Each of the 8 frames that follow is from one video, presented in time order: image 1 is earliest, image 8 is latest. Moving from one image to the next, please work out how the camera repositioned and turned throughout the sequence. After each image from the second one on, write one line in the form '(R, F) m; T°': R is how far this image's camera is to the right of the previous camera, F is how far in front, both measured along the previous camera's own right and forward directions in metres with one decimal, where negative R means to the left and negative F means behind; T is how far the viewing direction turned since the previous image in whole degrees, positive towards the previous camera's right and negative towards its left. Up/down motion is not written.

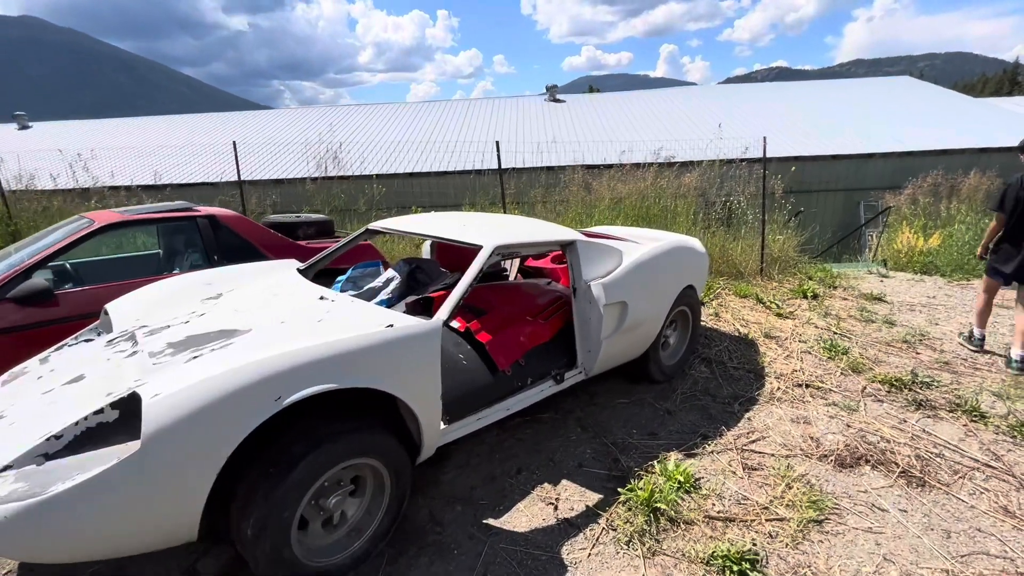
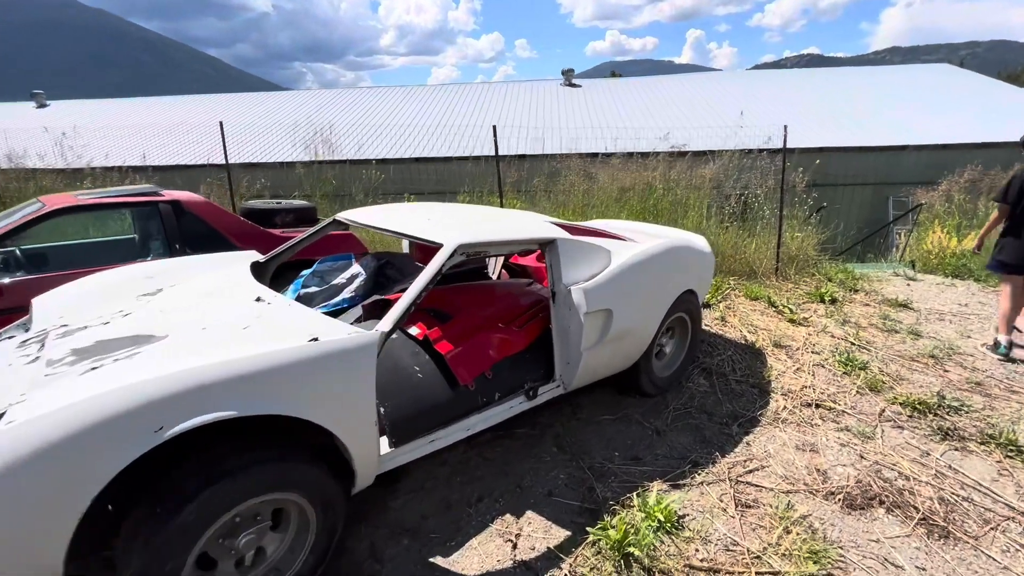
(+0.3, +0.3) m; -2°
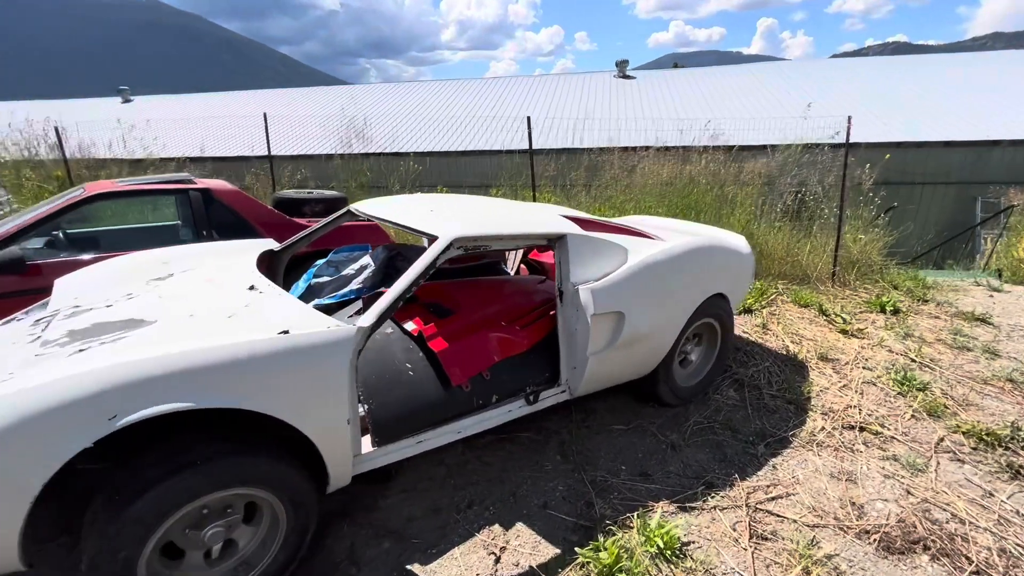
(+0.3, +0.2) m; -6°
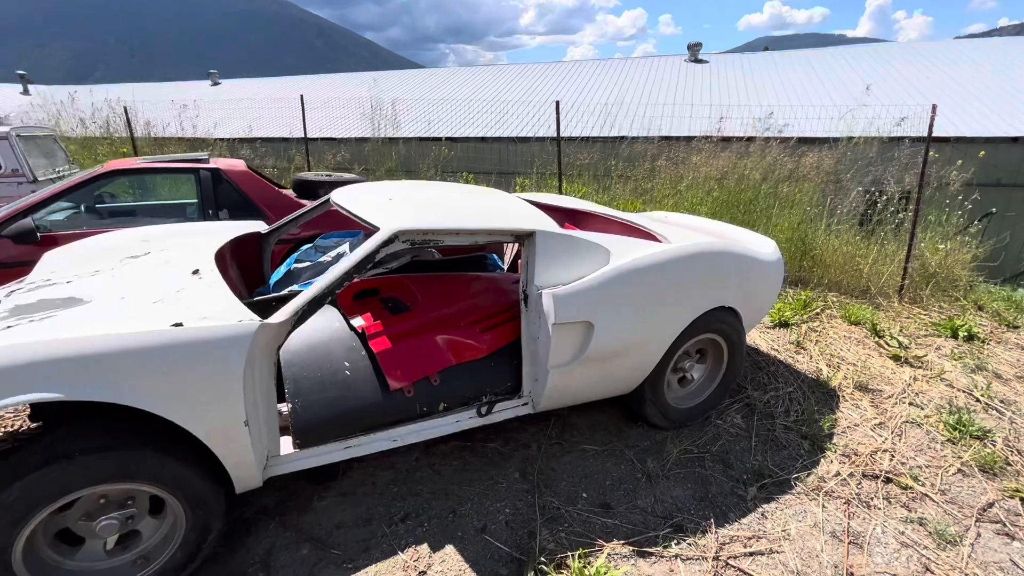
(+0.5, +0.3) m; -8°
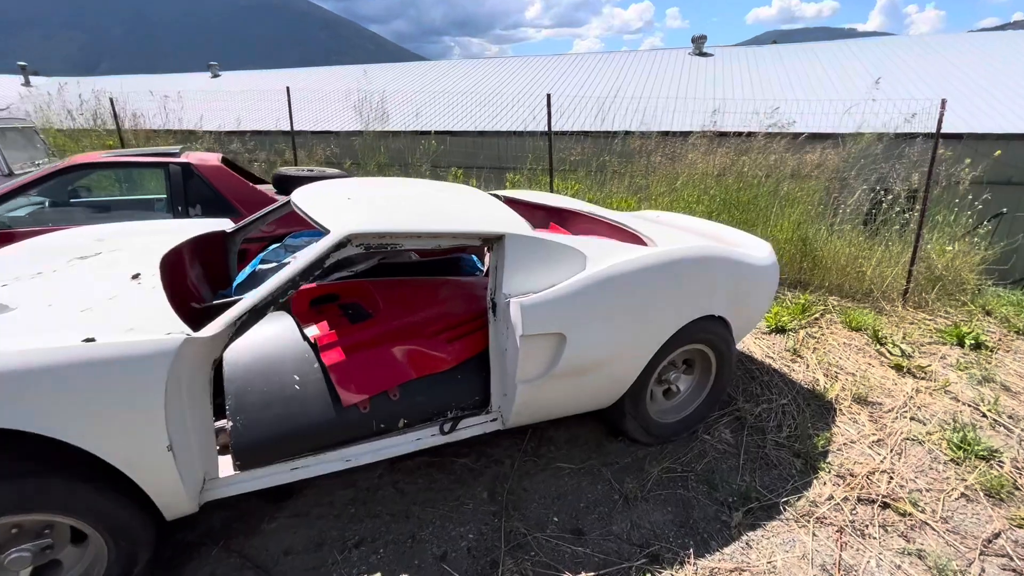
(+0.2, +0.2) m; -1°
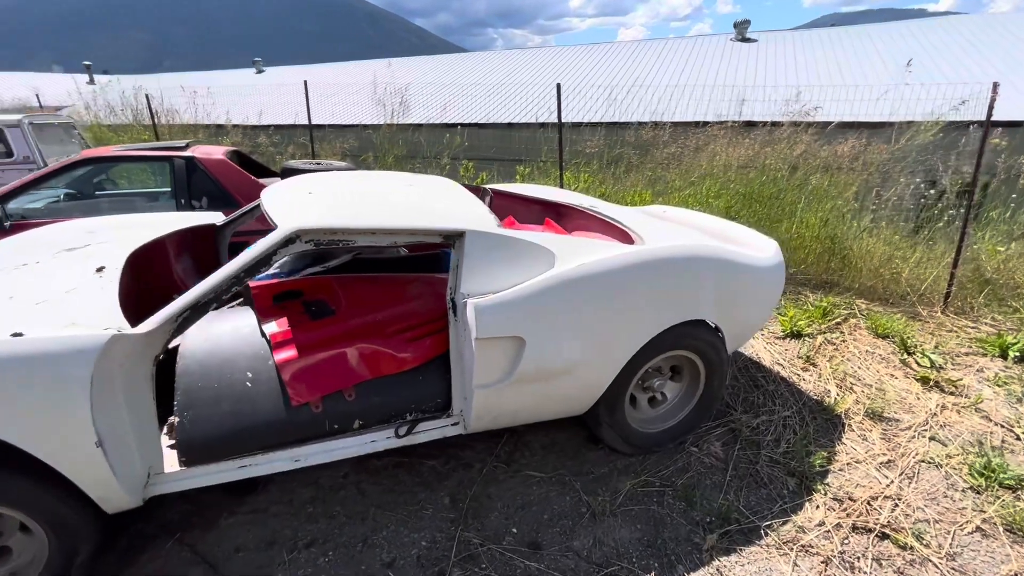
(+0.3, +0.1) m; -5°
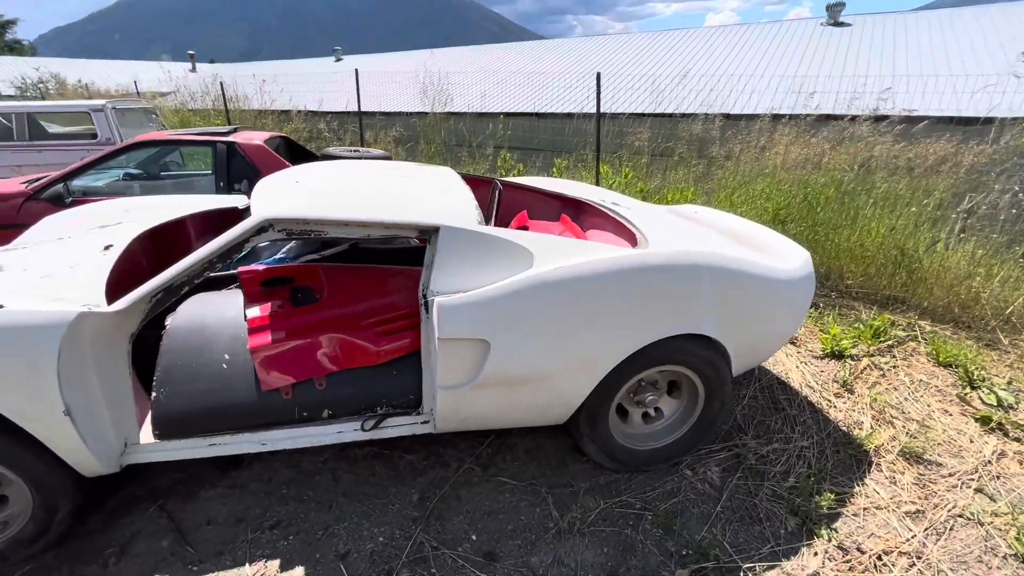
(+0.4, +0.1) m; -8°
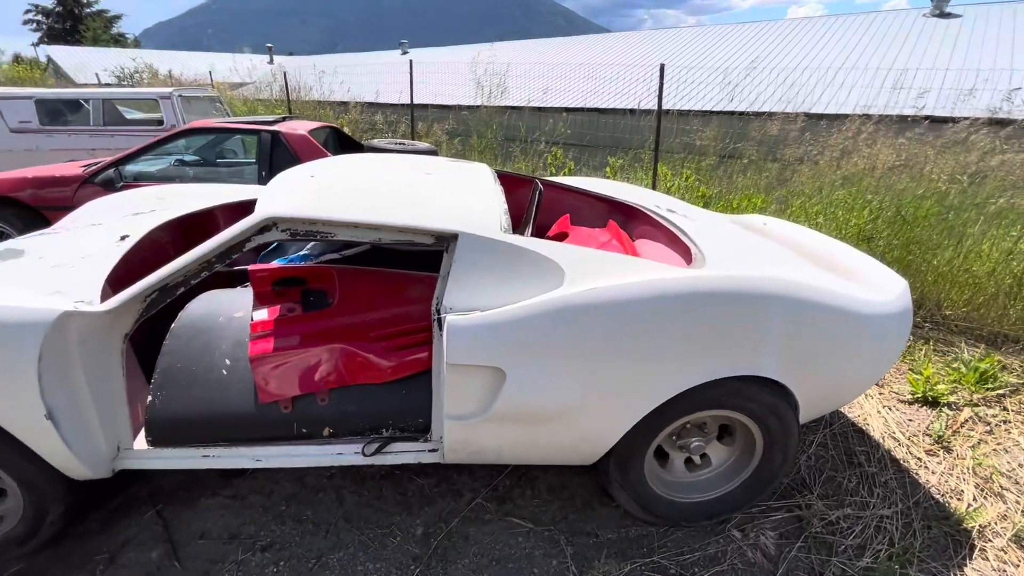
(+0.1, +0.3) m; -6°
